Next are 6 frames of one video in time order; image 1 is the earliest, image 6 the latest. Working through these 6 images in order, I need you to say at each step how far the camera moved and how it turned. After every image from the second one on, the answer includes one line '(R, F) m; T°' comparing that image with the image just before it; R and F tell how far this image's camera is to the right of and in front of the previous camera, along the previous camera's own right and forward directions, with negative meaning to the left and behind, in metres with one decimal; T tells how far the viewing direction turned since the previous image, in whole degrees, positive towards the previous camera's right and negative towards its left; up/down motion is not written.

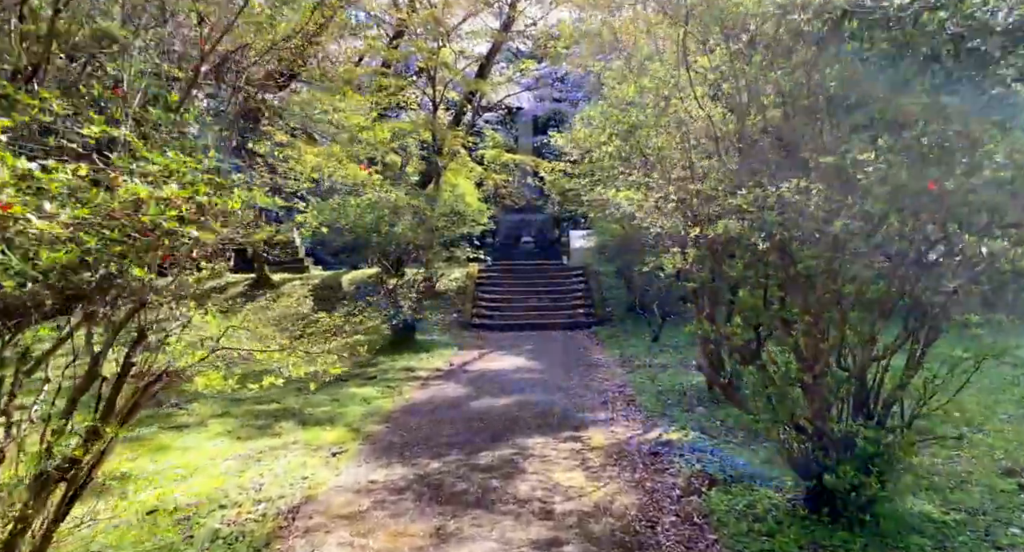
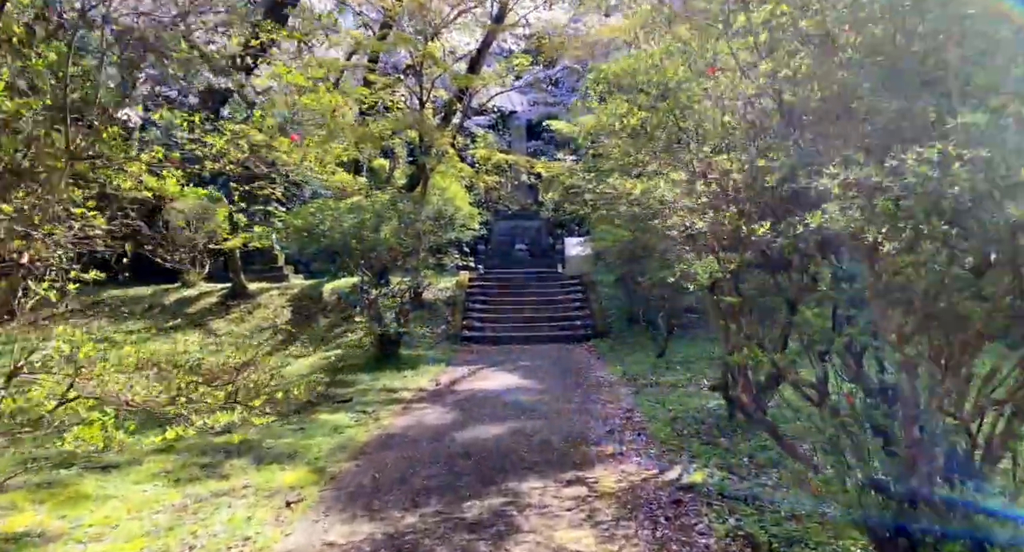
(0.0, +0.8) m; +1°
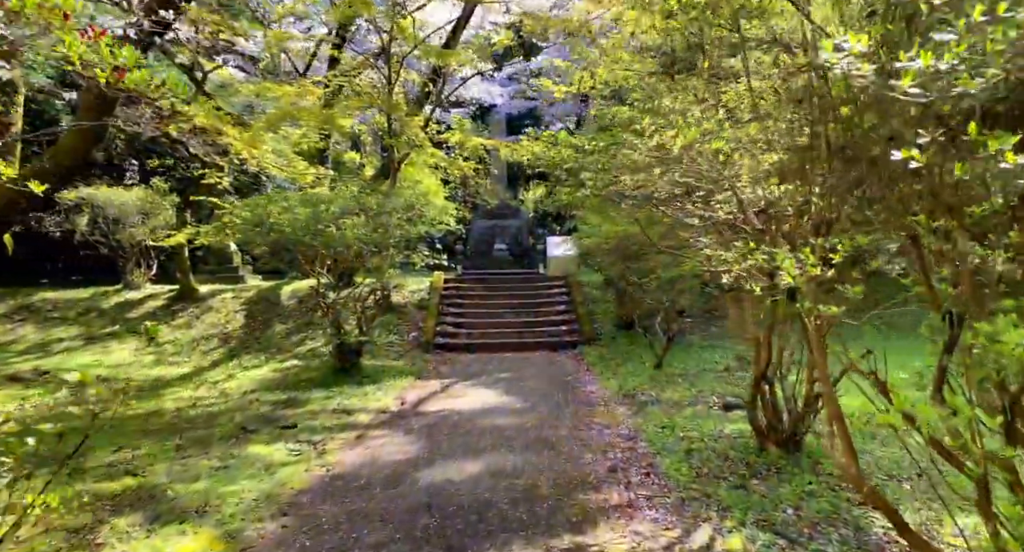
(0.0, +1.0) m; +2°
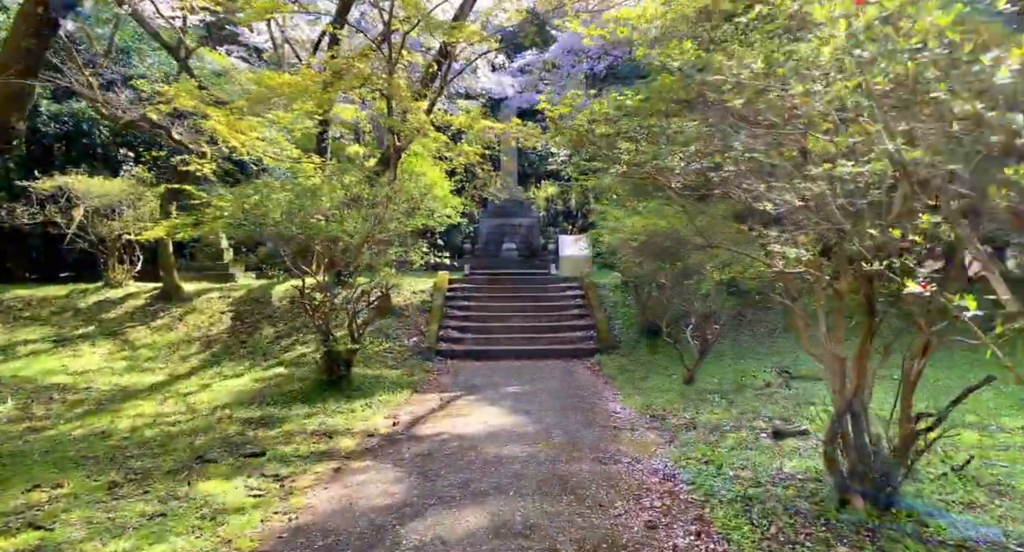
(0.0, +0.9) m; -1°
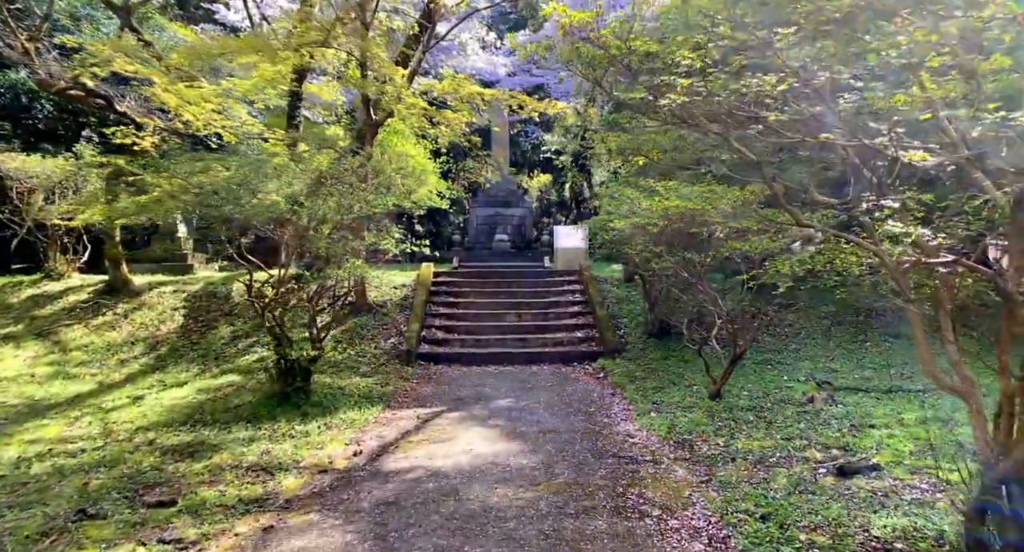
(0.0, +1.1) m; +1°
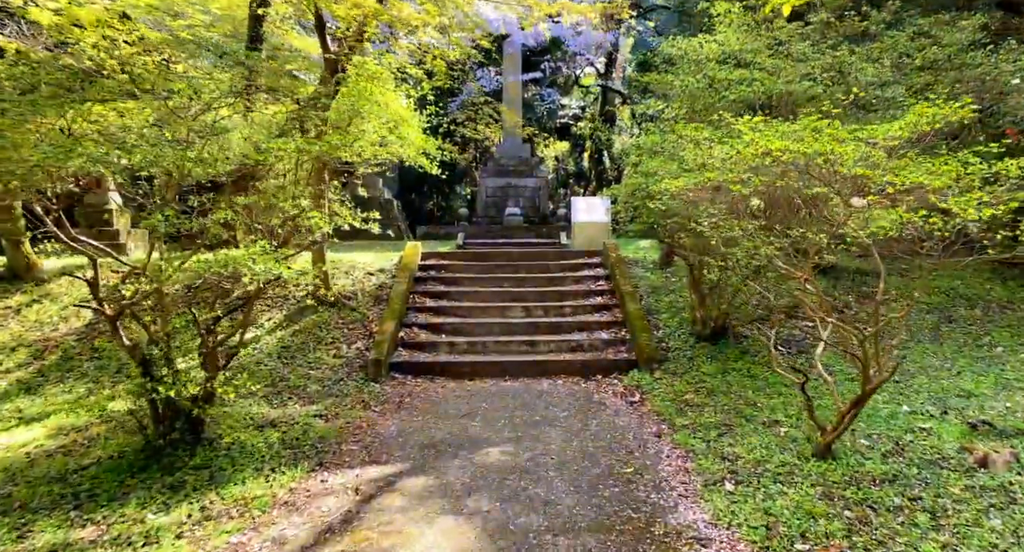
(+0.1, +2.0) m; -2°
